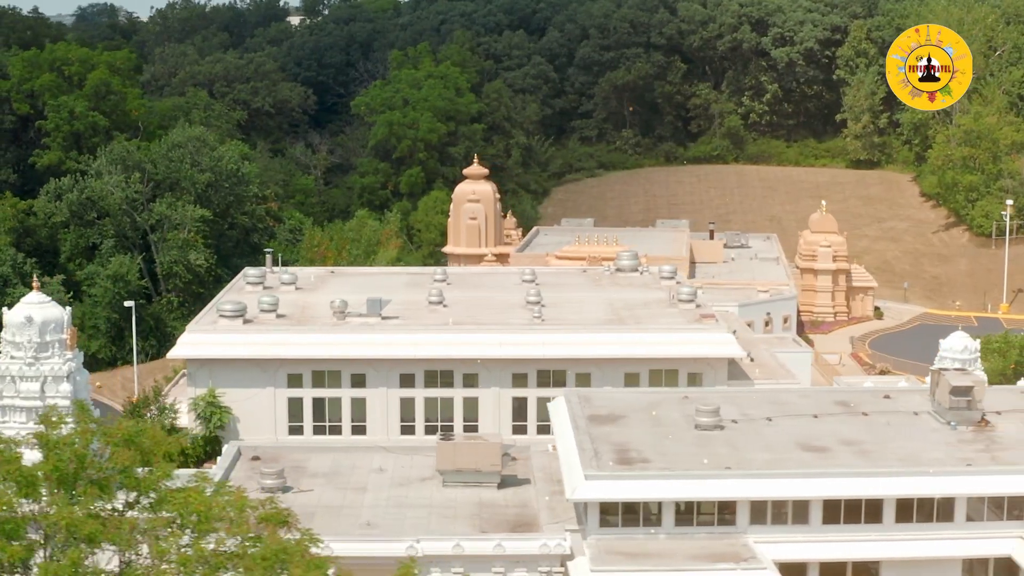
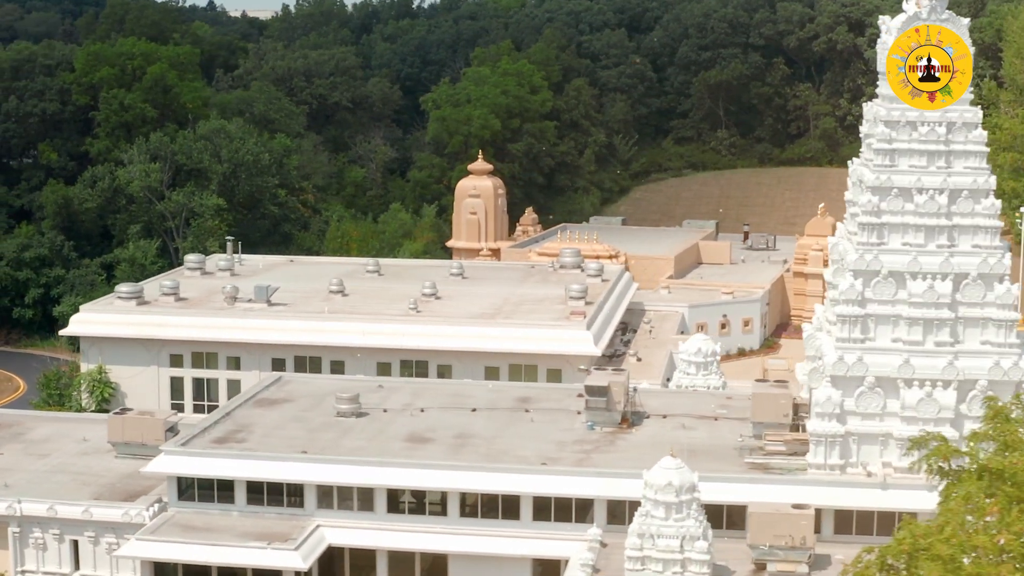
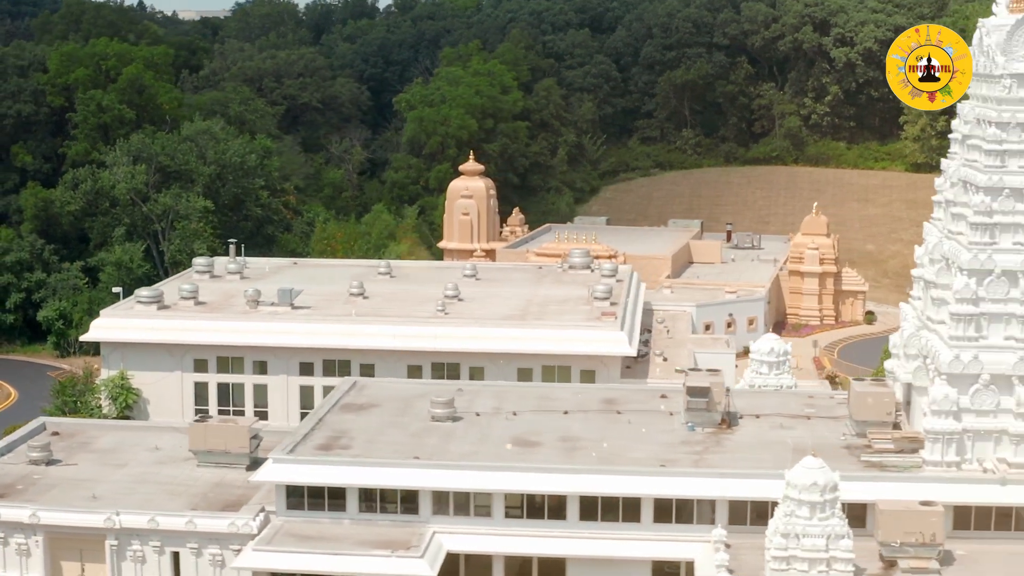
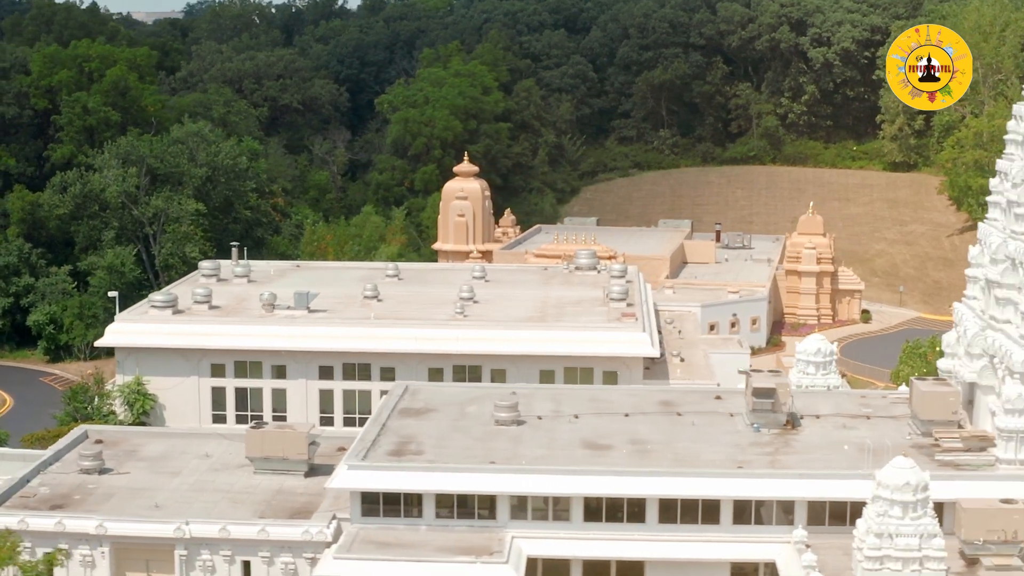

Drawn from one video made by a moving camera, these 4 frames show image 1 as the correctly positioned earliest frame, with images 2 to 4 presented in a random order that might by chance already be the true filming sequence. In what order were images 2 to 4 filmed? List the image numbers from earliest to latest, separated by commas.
4, 3, 2
